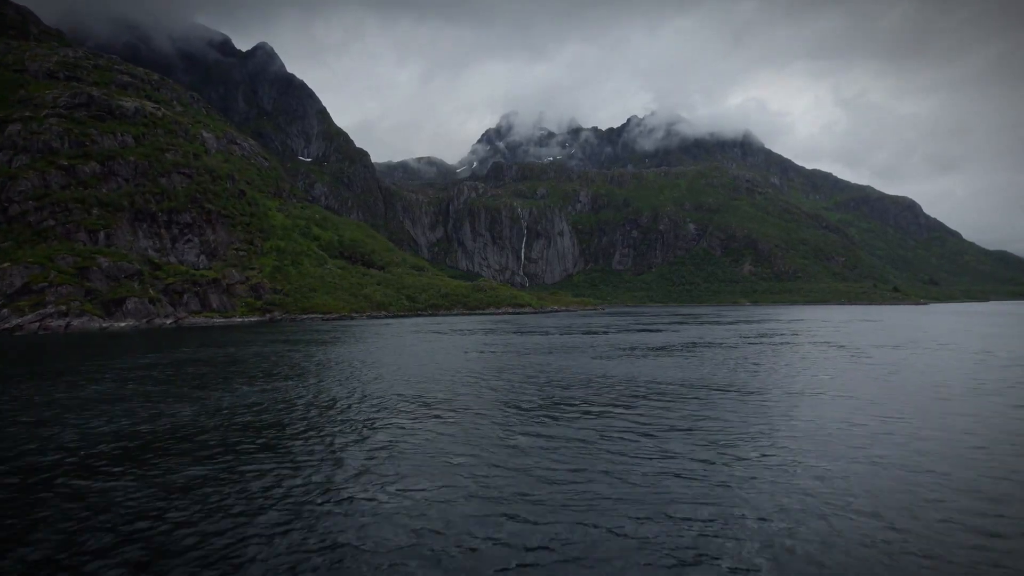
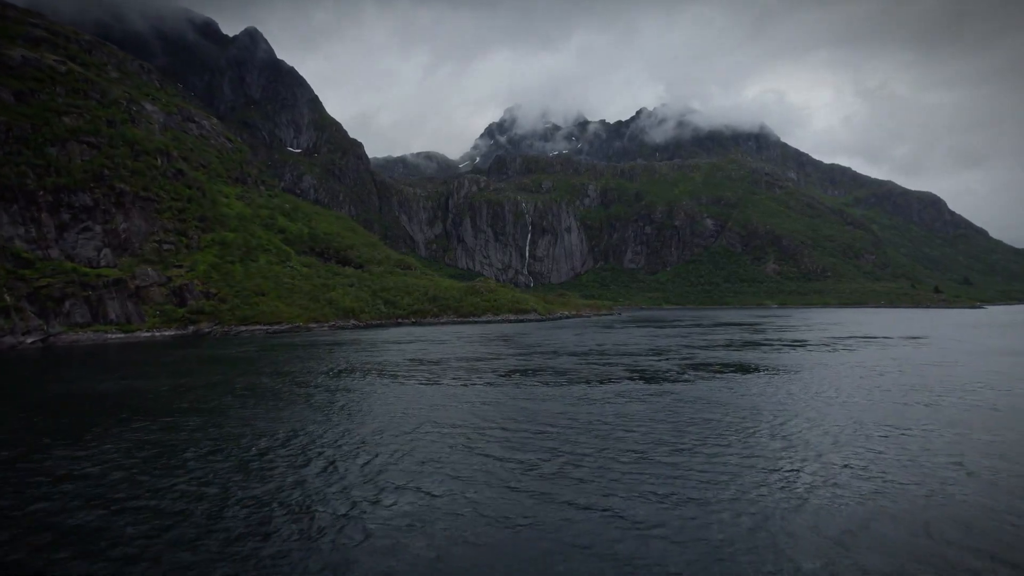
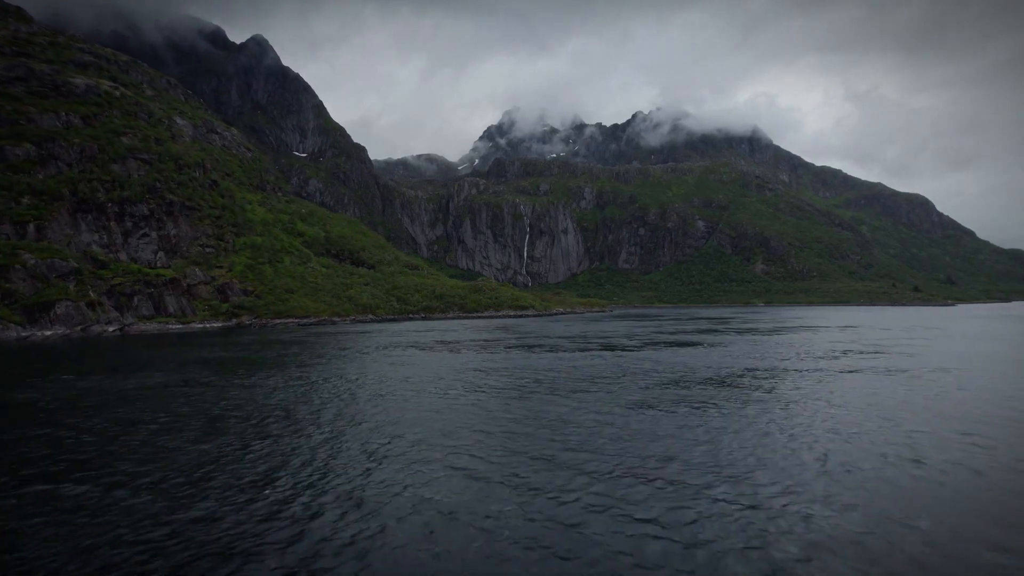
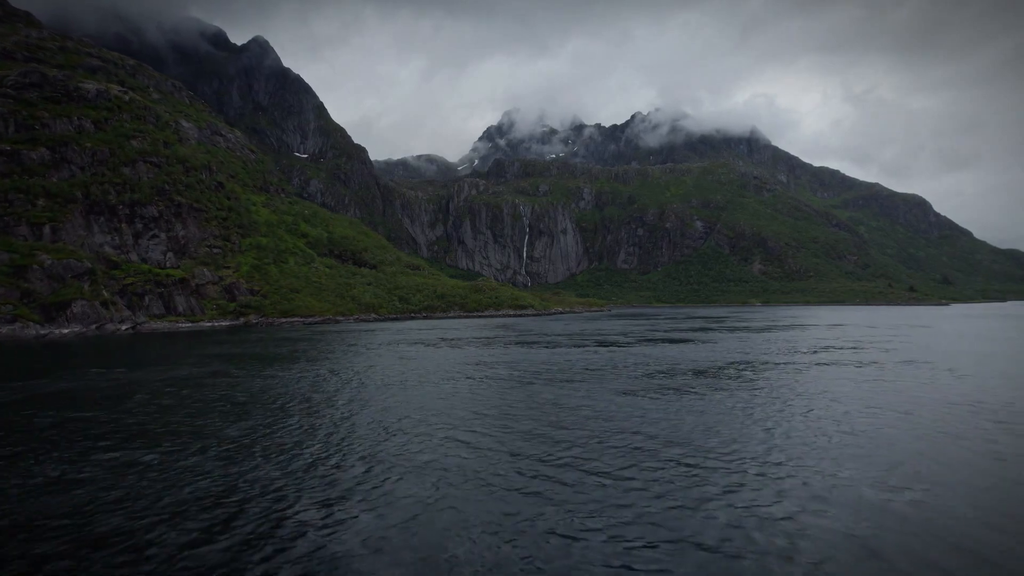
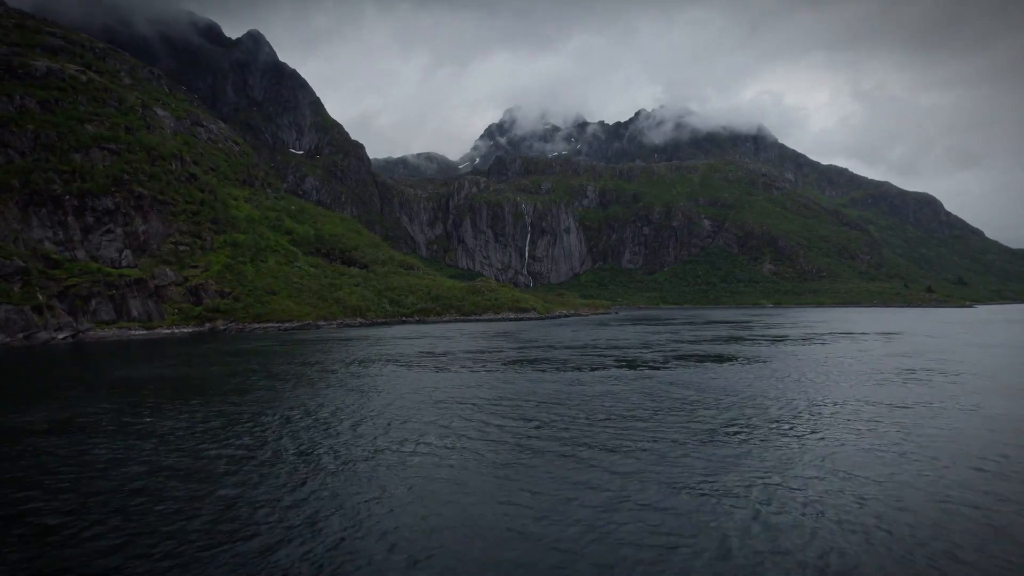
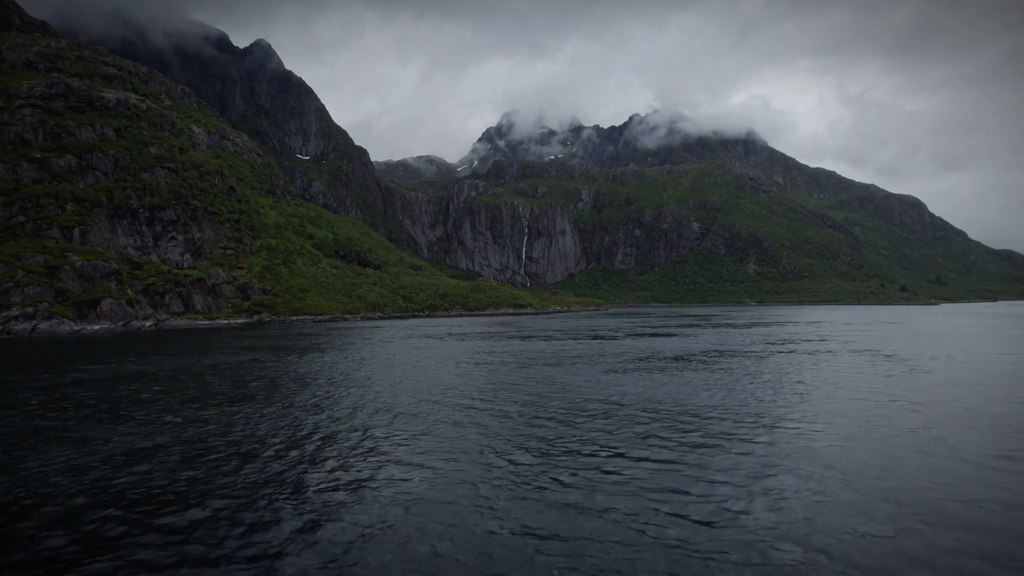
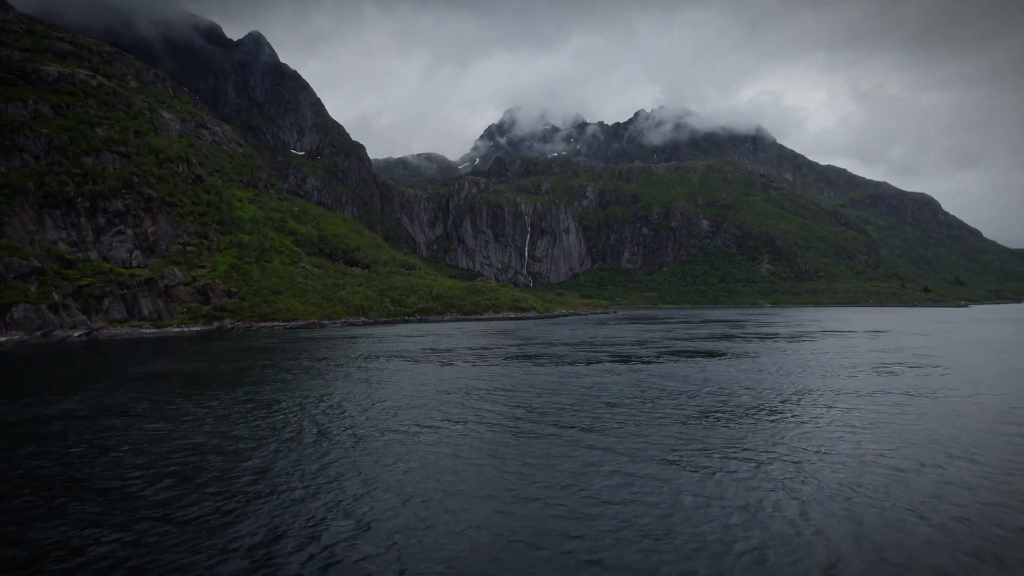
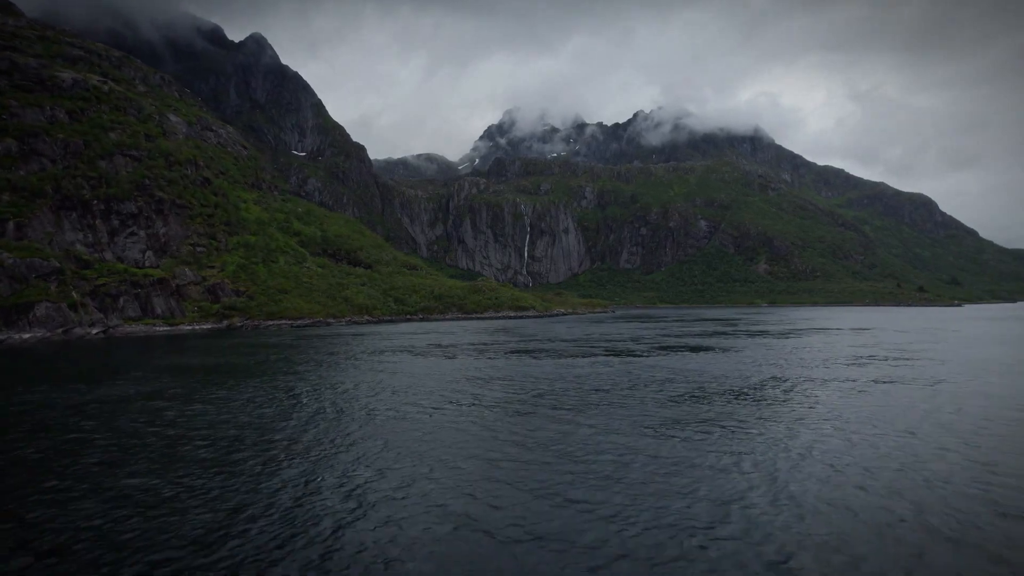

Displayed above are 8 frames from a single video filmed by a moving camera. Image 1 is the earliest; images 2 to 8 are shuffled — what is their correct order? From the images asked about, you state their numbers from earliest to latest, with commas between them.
6, 4, 3, 8, 7, 5, 2
